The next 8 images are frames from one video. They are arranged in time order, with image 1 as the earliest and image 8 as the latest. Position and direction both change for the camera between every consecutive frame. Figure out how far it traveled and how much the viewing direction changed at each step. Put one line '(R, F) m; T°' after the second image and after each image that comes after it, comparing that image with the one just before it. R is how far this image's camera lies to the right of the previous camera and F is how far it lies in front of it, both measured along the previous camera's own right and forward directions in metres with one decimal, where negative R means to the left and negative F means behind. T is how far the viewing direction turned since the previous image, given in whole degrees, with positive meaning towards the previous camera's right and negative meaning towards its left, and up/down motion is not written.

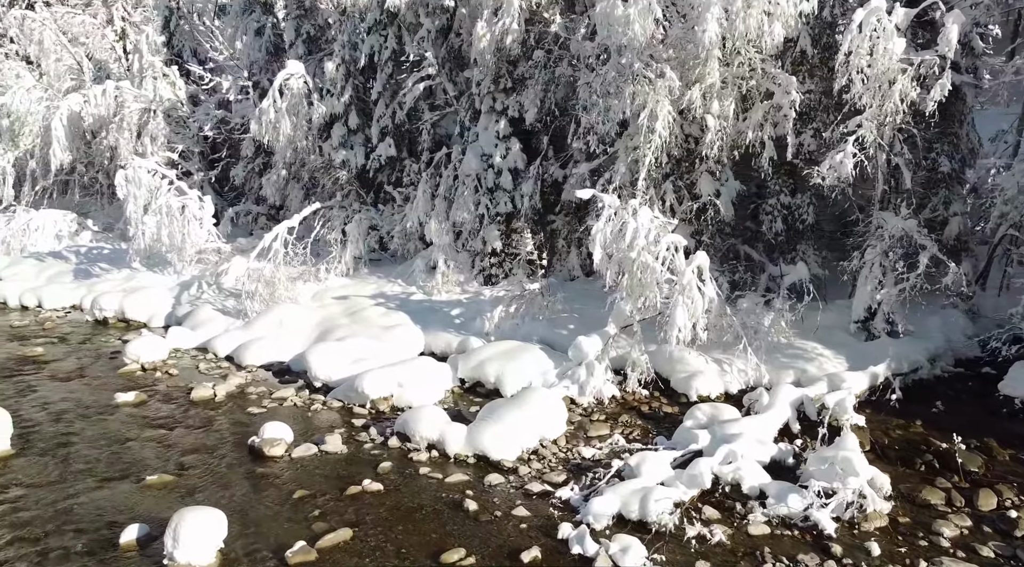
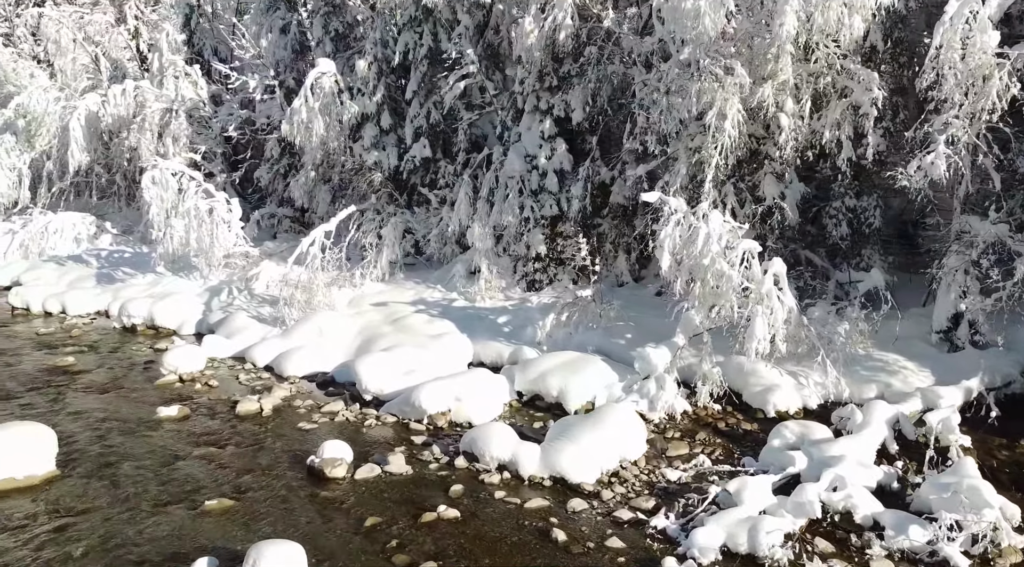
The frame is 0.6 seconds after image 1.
(-0.8, +0.7) m; 0°
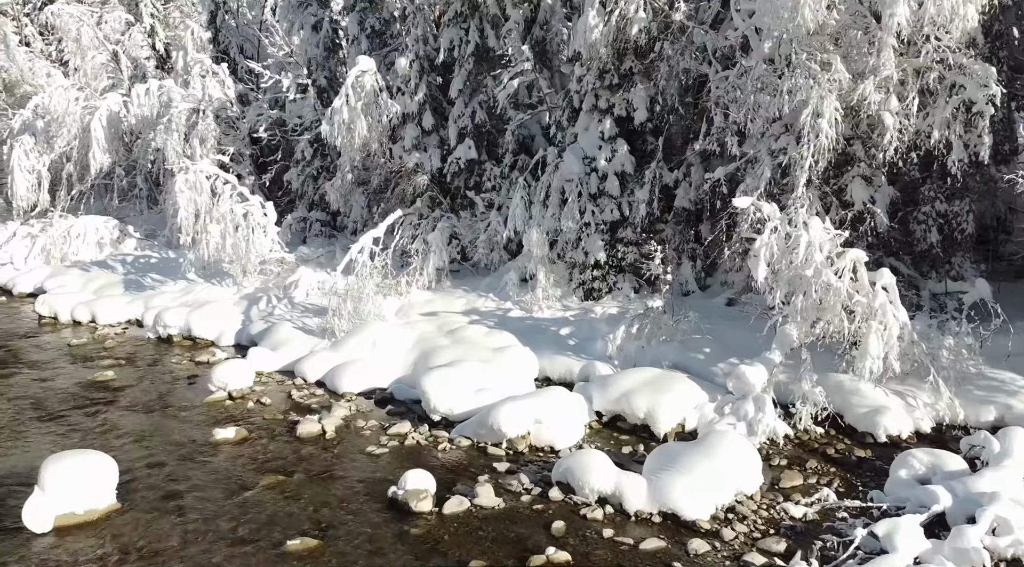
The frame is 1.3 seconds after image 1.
(-1.0, +0.9) m; 0°
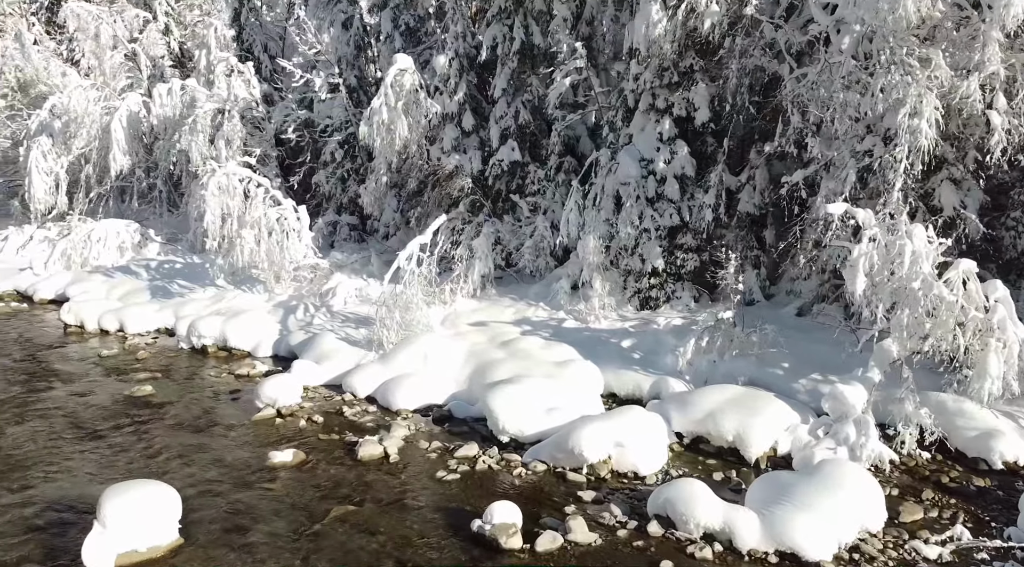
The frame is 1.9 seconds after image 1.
(-0.9, +0.8) m; 0°
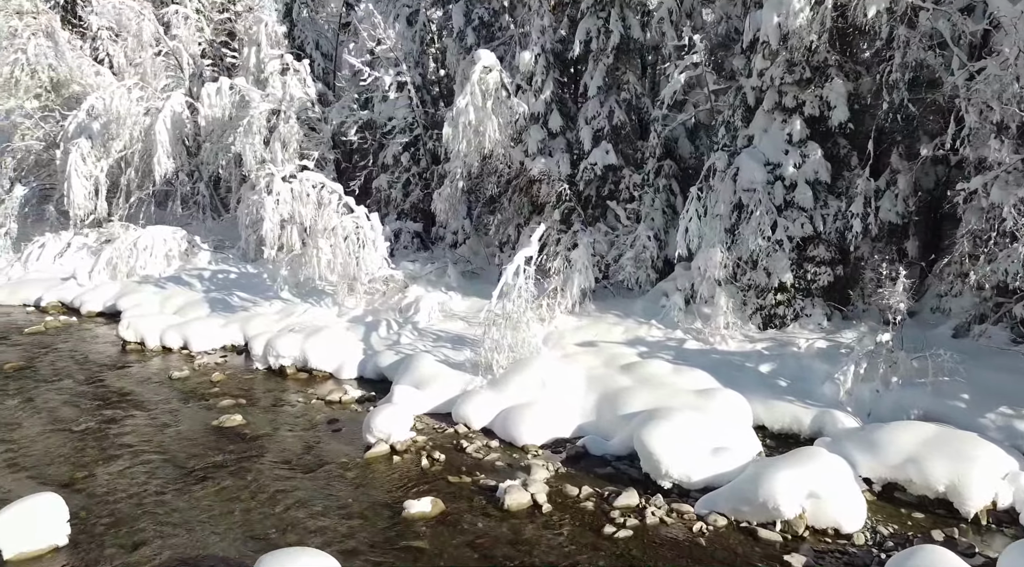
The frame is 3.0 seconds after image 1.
(-1.7, +1.4) m; 0°
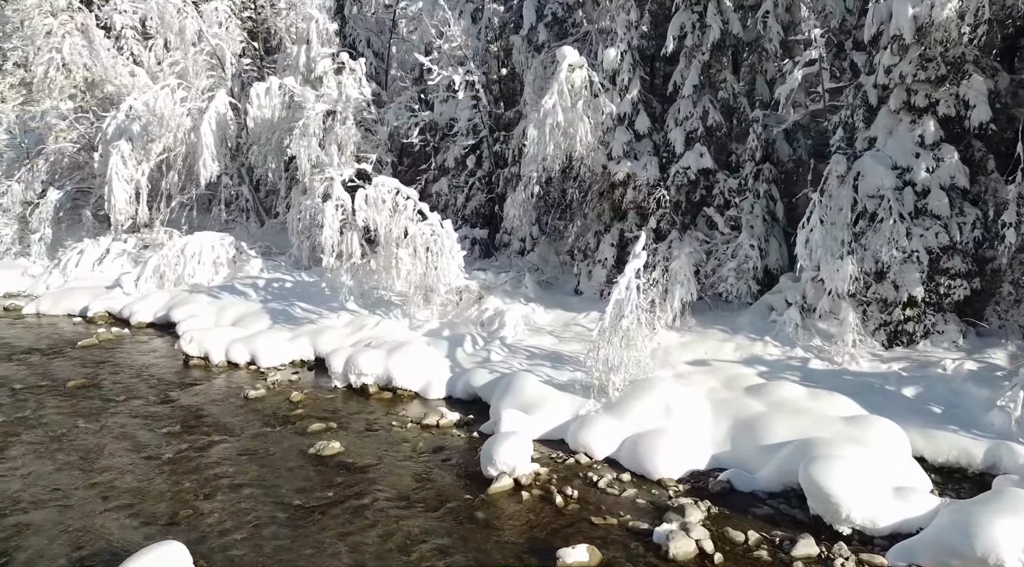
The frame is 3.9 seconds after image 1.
(-1.5, +1.0) m; 0°
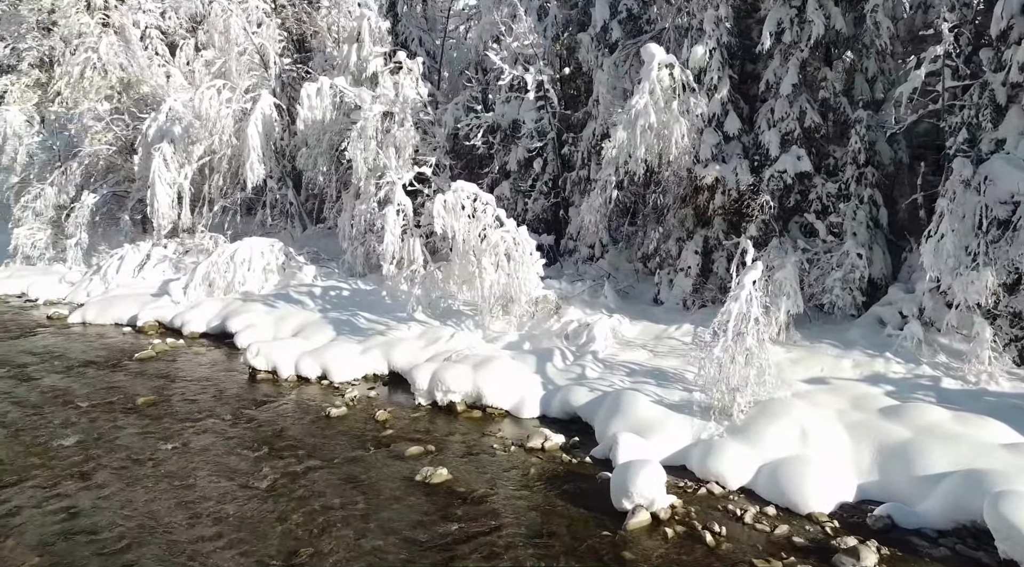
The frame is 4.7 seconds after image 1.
(-1.4, +0.9) m; 0°
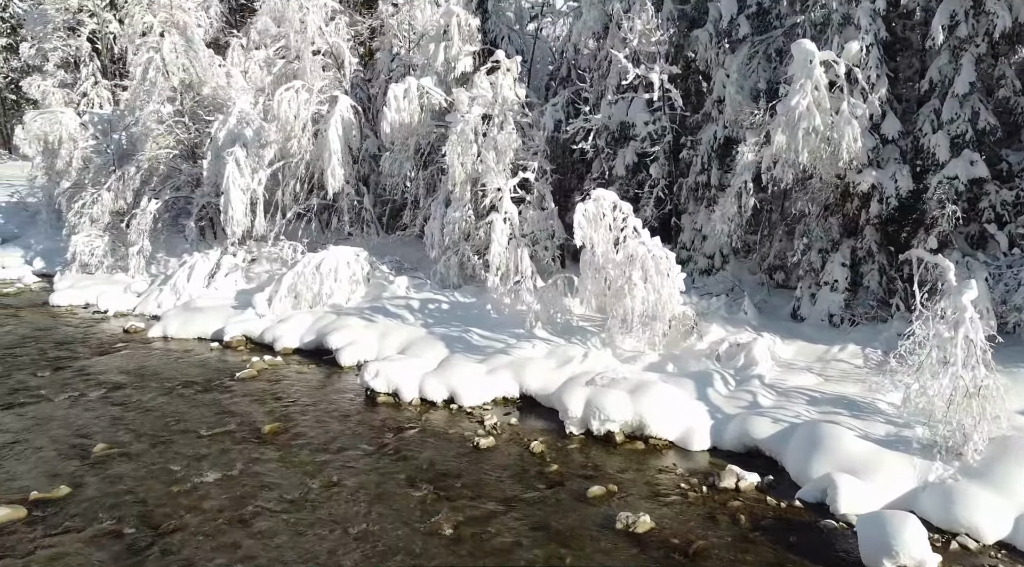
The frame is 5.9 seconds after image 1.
(-2.2, +1.2) m; -1°
